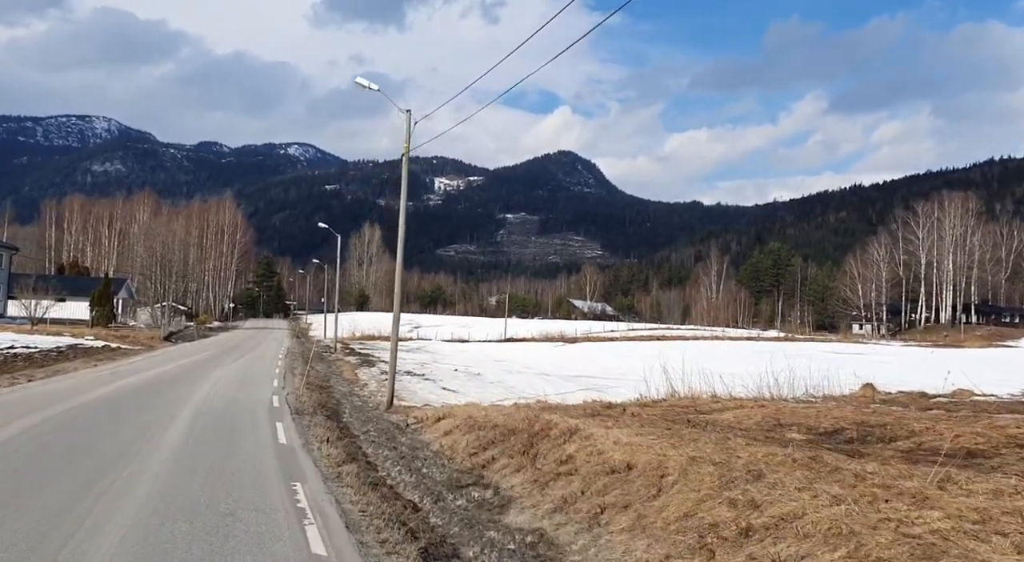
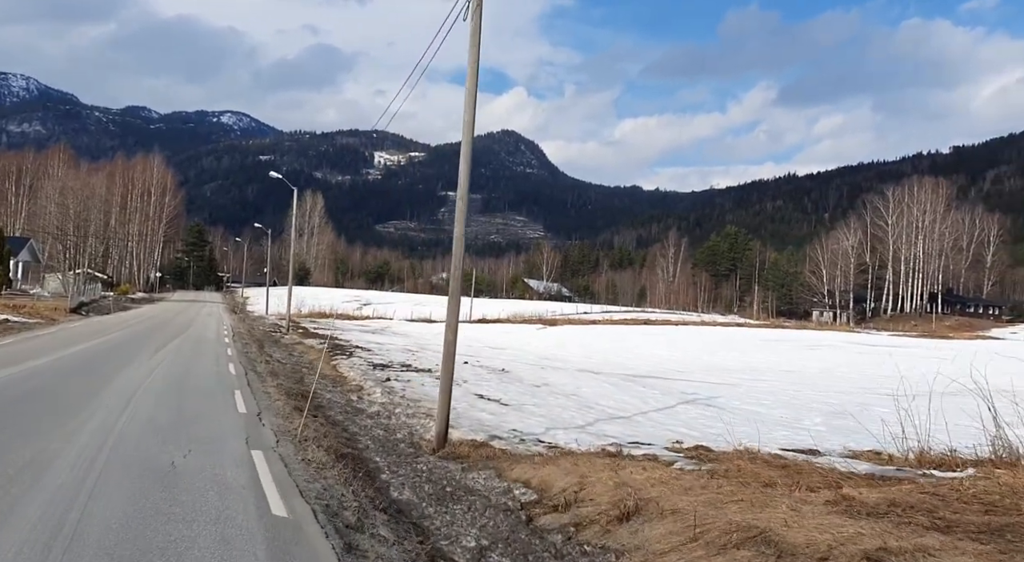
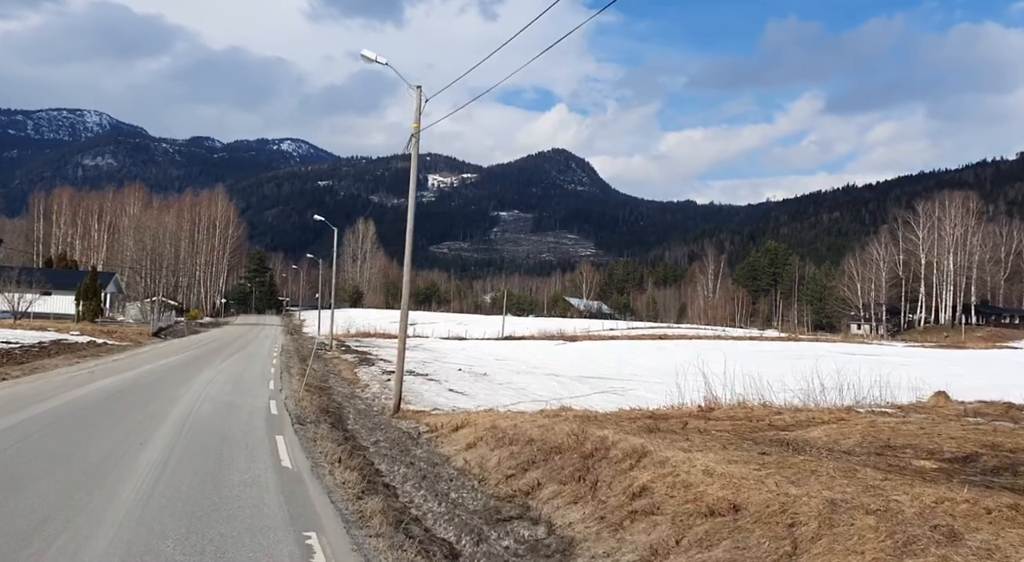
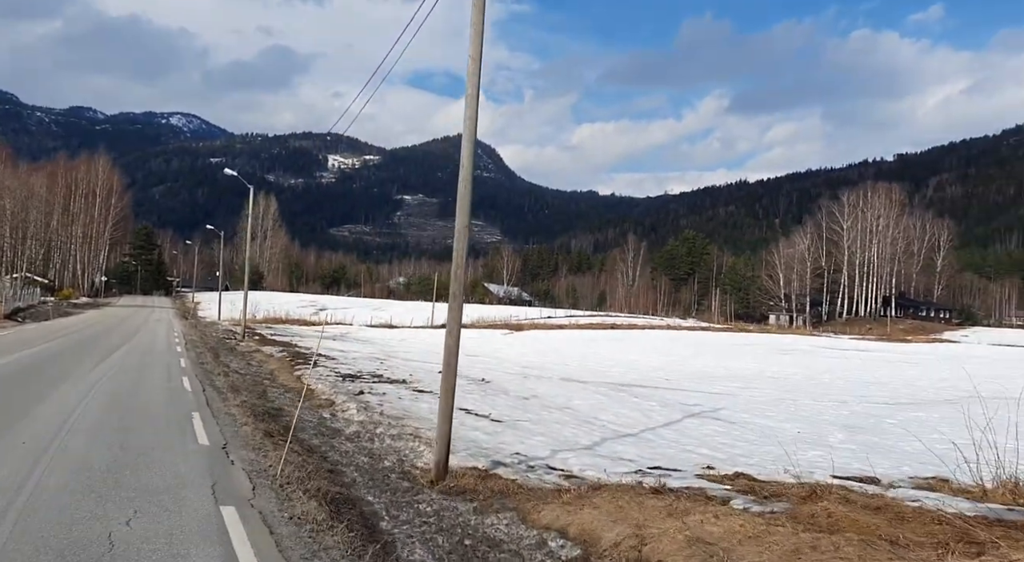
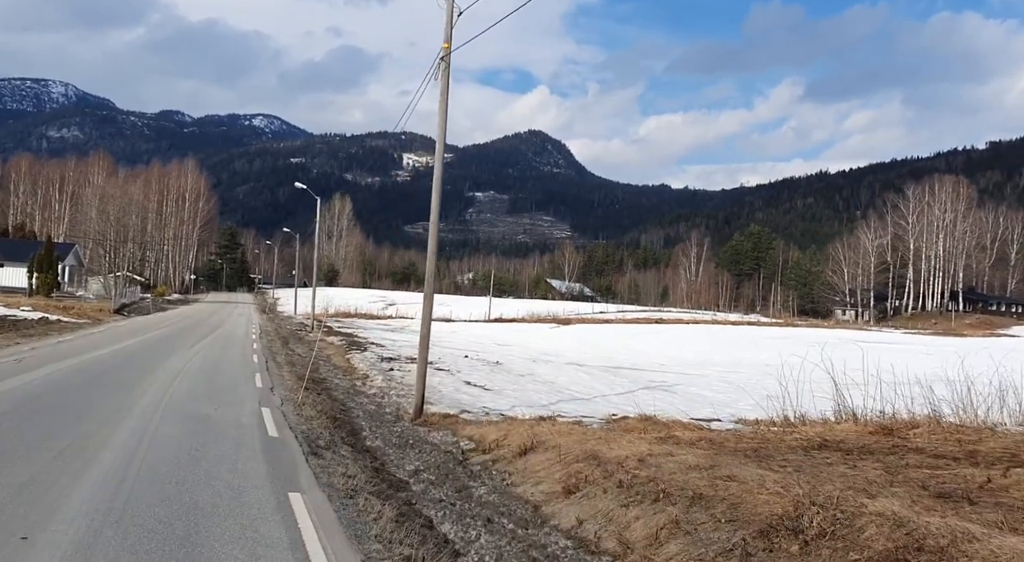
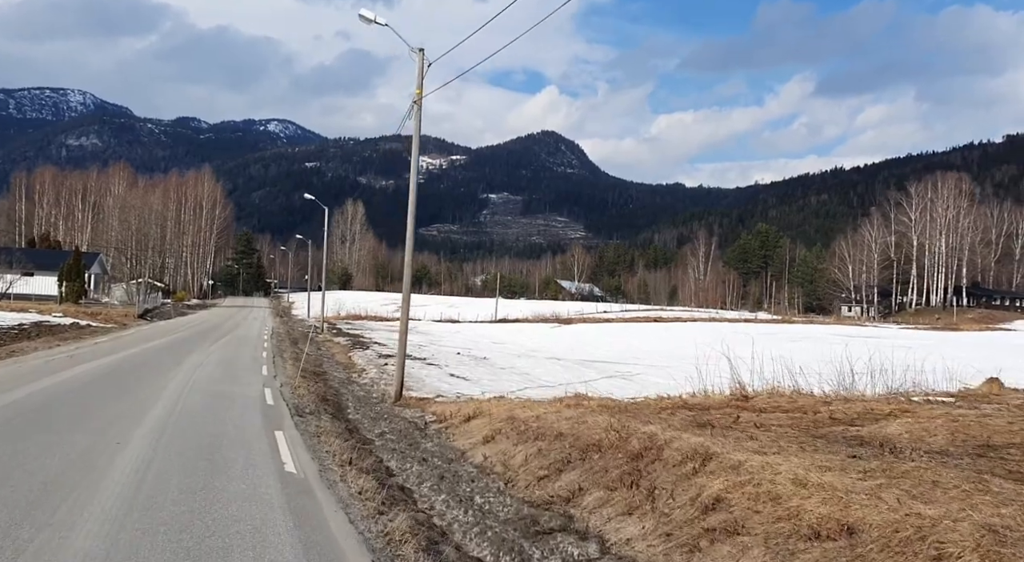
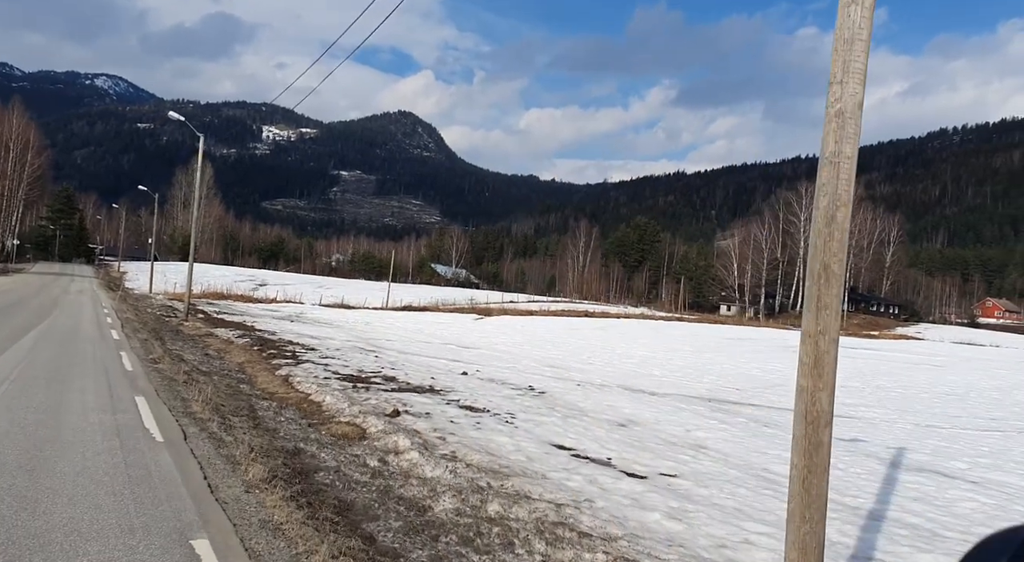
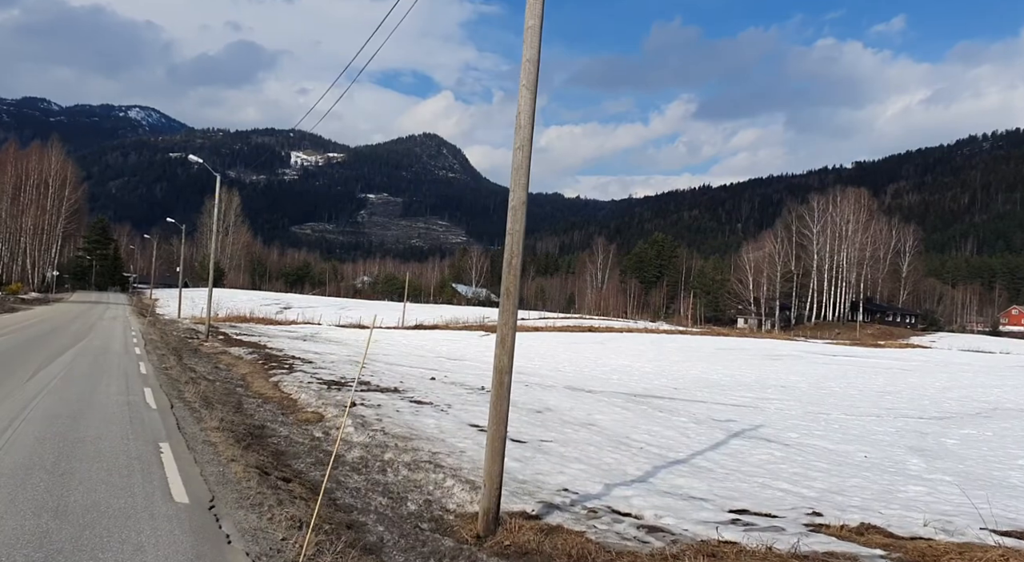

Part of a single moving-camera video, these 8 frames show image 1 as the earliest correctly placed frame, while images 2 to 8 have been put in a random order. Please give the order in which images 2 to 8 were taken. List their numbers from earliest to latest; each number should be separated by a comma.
3, 6, 5, 2, 4, 8, 7
